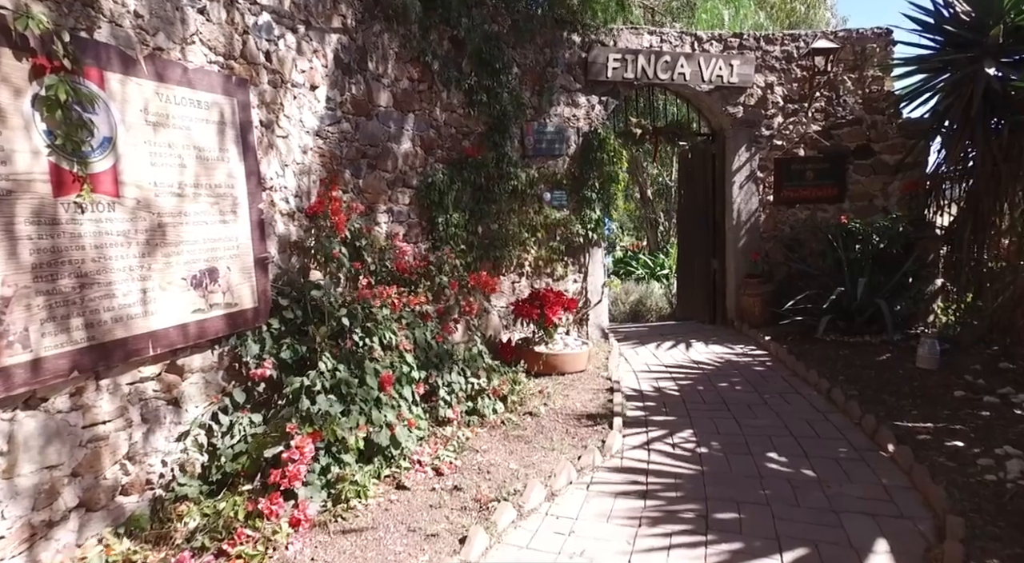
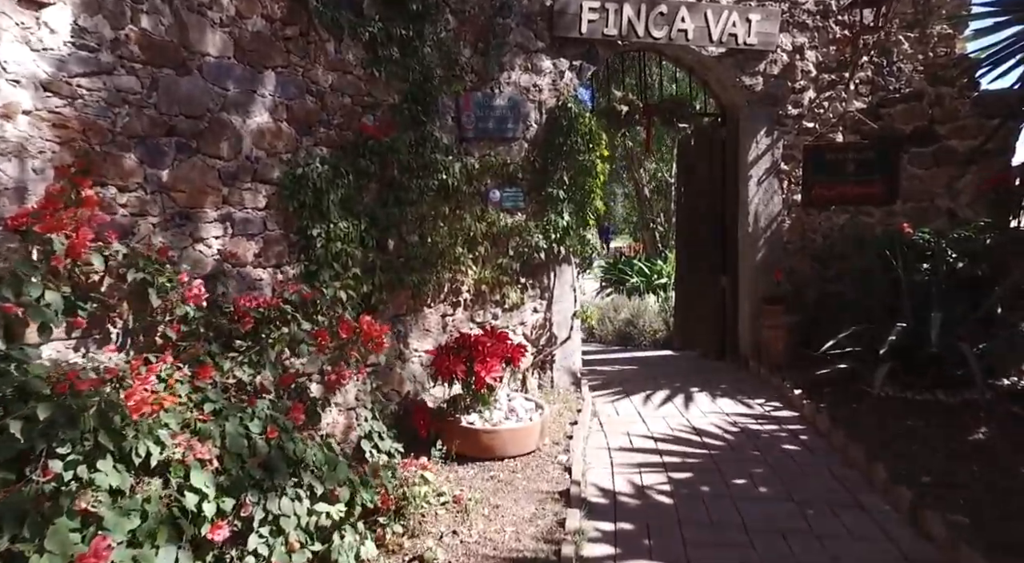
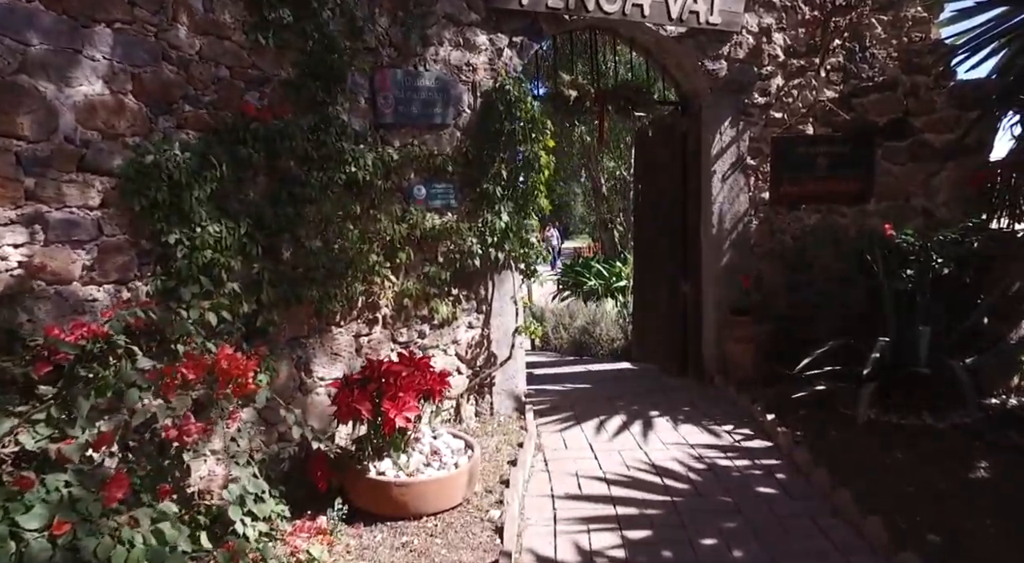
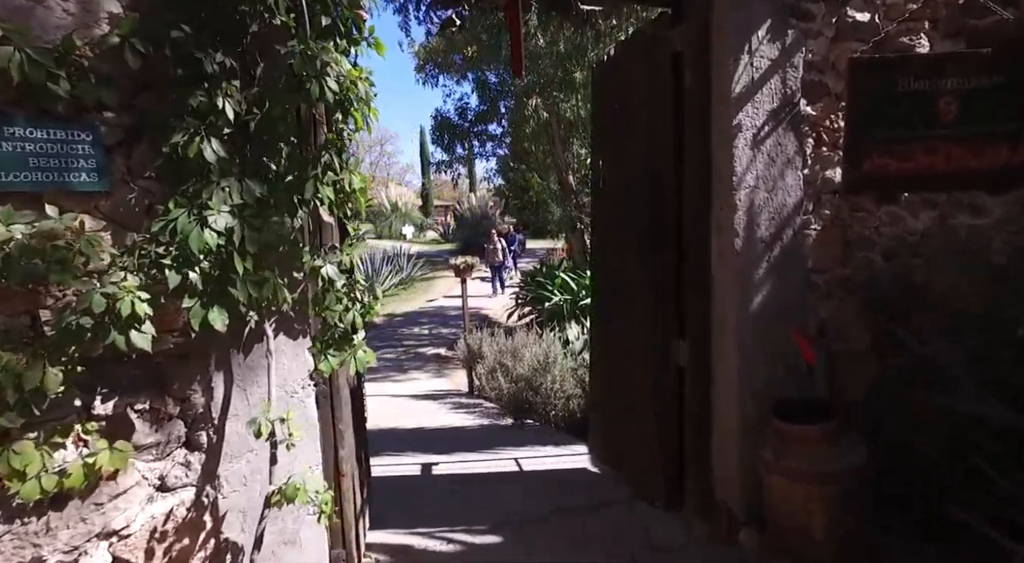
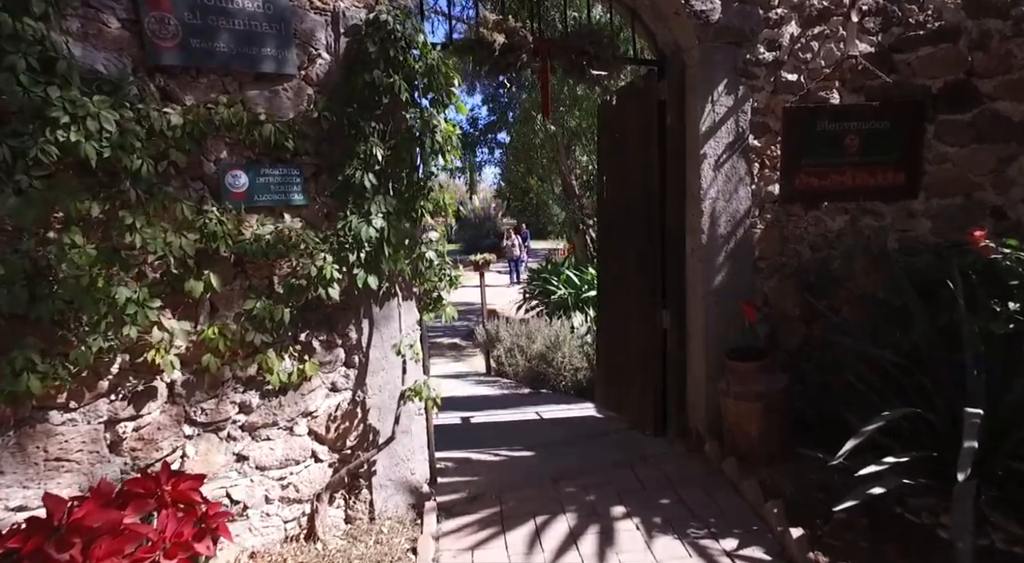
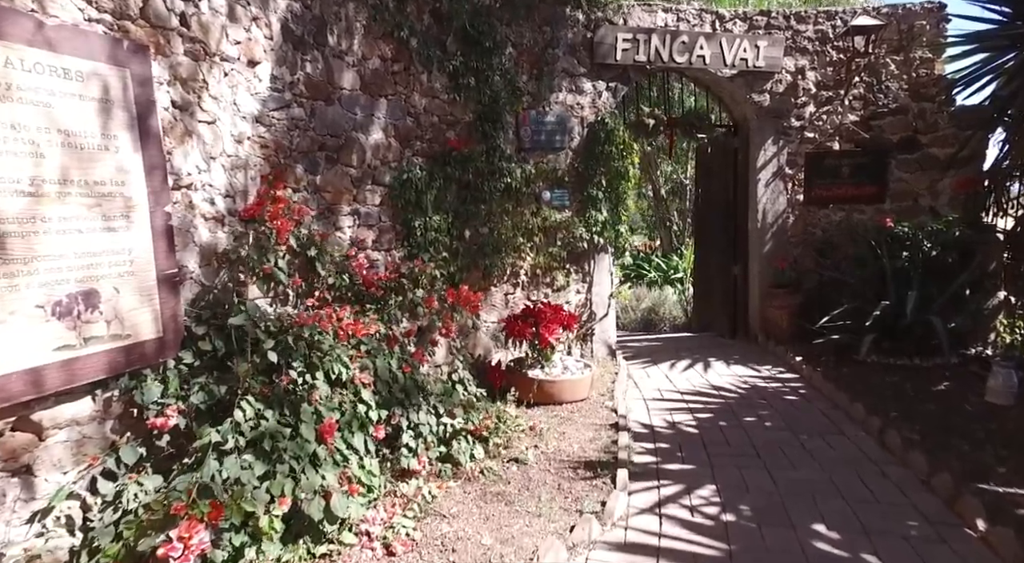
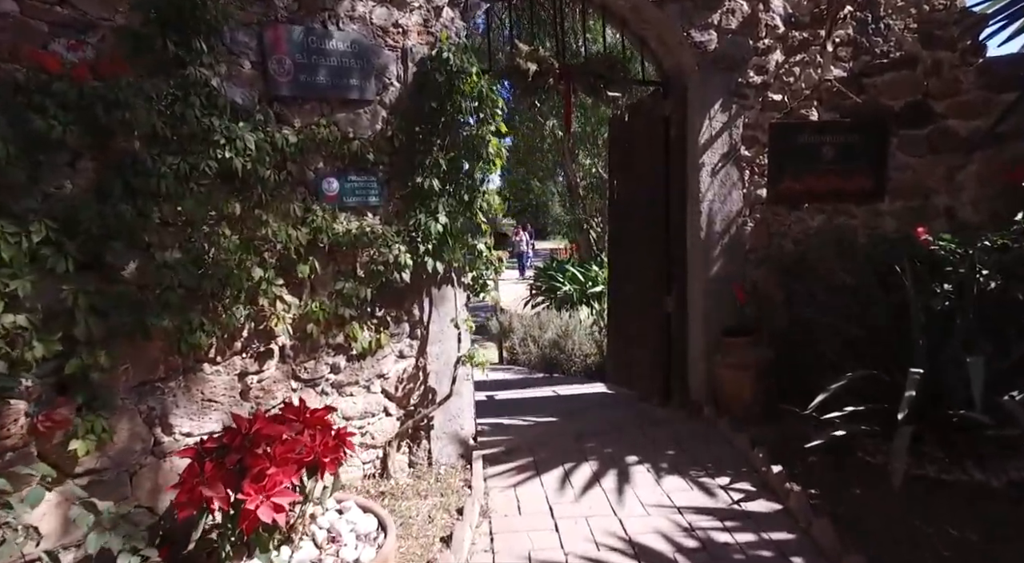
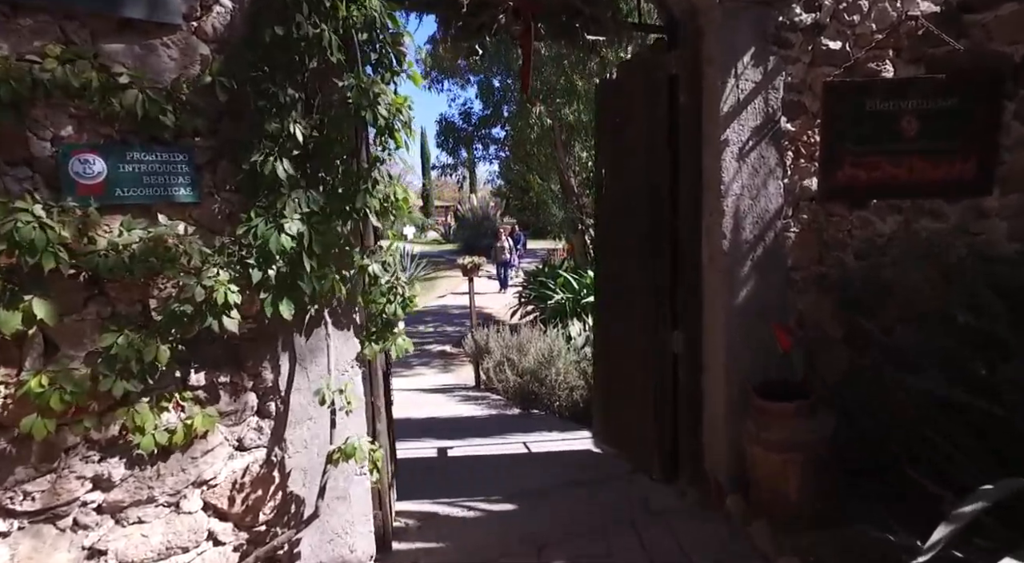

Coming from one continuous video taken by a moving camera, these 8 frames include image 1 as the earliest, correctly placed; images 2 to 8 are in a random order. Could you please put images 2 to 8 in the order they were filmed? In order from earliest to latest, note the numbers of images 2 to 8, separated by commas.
6, 2, 3, 7, 5, 8, 4
